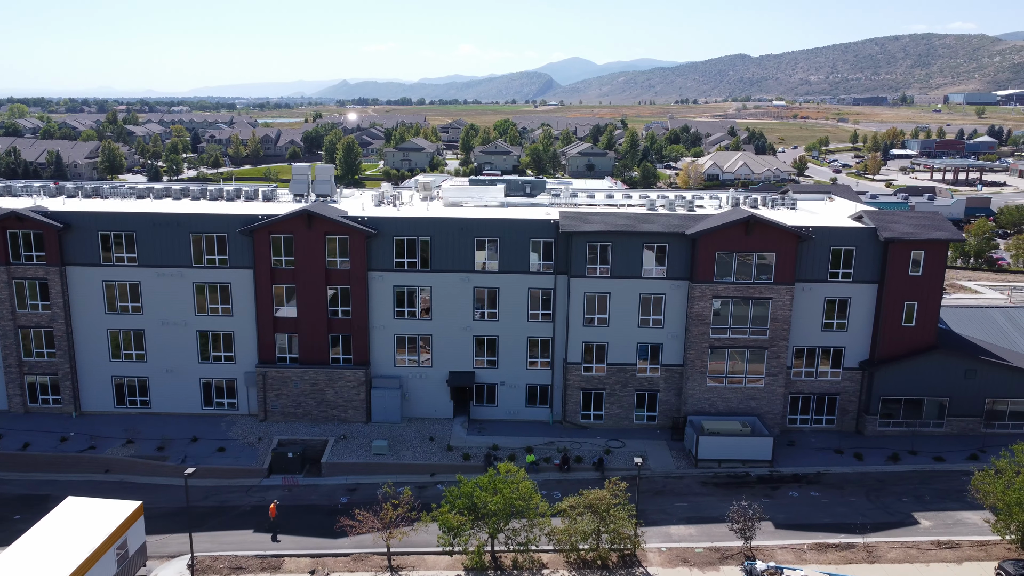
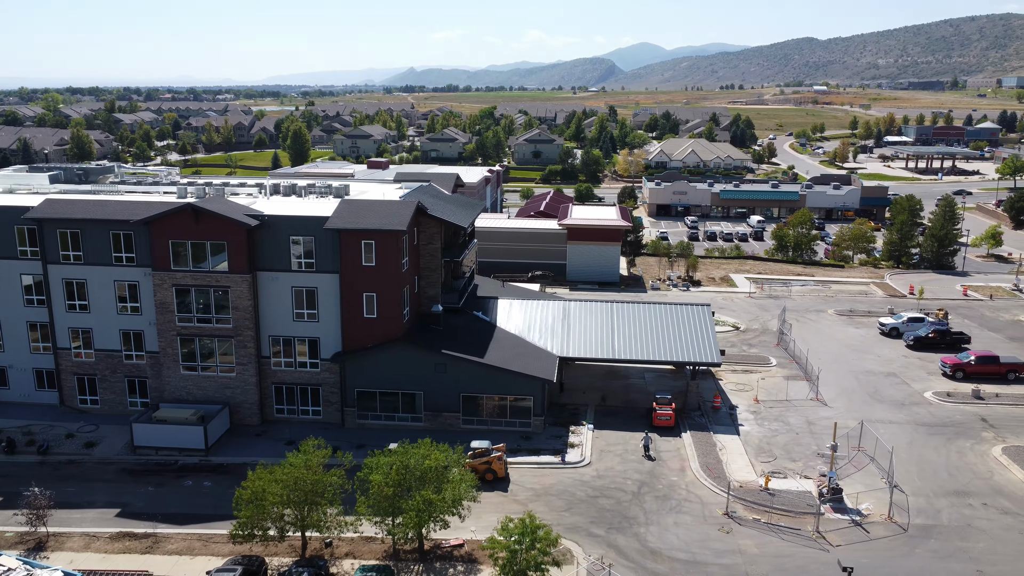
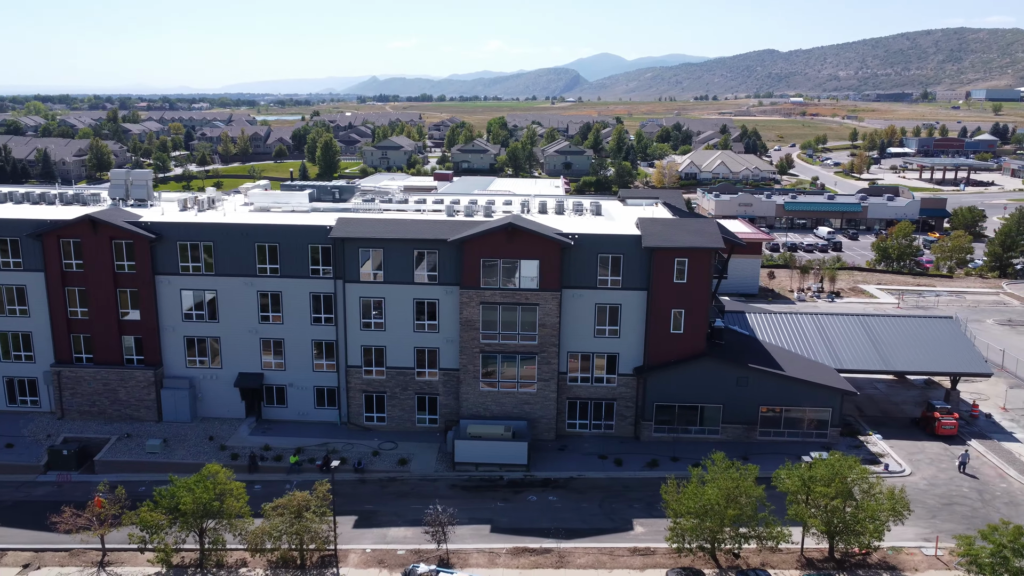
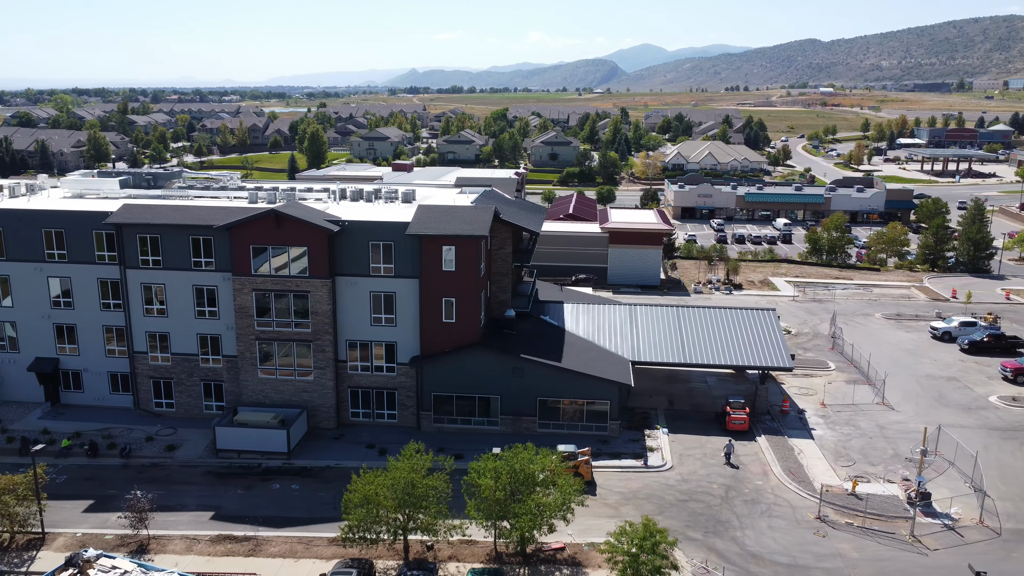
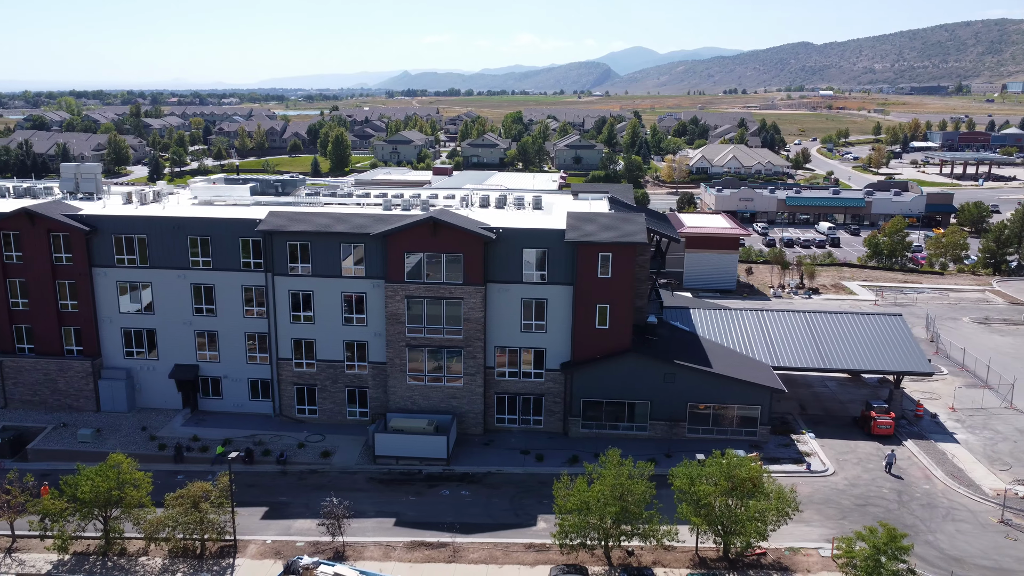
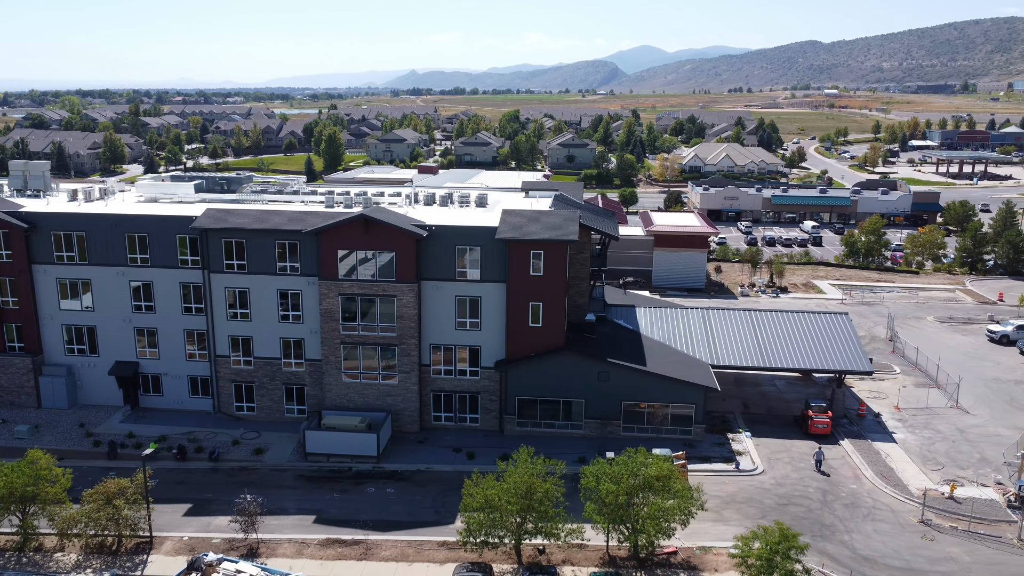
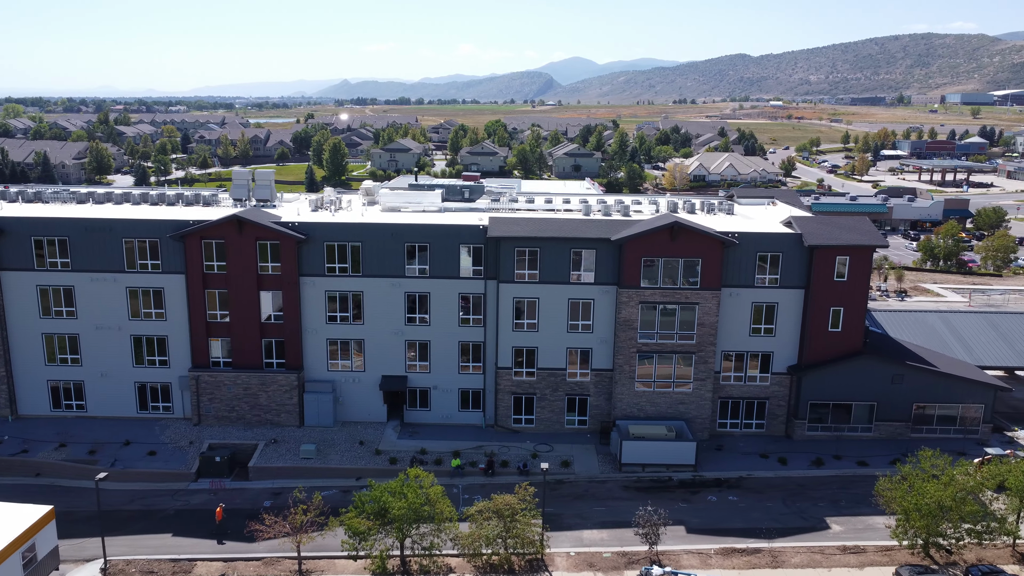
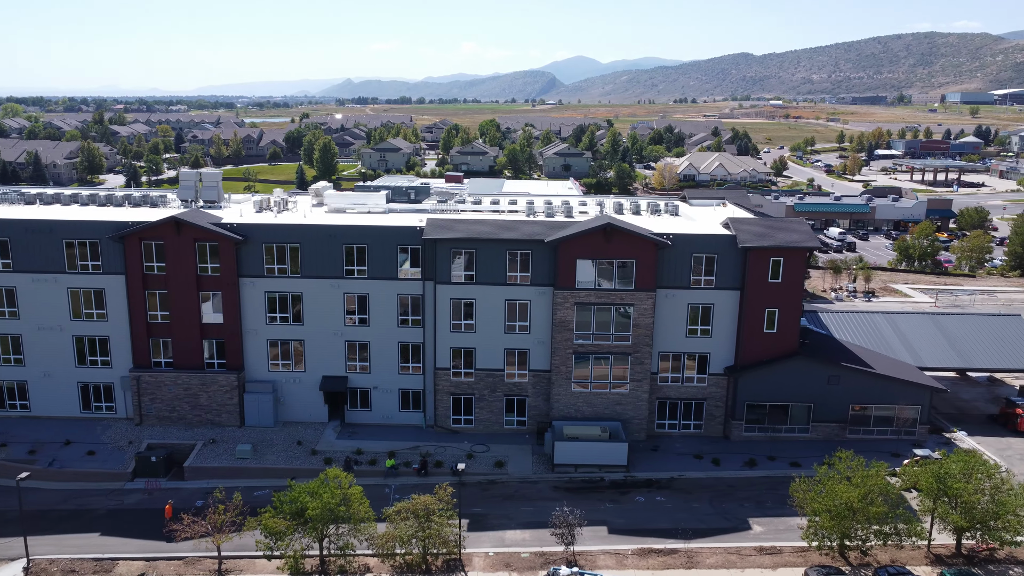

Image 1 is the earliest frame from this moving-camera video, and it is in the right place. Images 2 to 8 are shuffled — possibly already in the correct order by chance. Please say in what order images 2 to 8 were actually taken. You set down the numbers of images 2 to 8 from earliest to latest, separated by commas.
7, 8, 3, 5, 6, 4, 2
